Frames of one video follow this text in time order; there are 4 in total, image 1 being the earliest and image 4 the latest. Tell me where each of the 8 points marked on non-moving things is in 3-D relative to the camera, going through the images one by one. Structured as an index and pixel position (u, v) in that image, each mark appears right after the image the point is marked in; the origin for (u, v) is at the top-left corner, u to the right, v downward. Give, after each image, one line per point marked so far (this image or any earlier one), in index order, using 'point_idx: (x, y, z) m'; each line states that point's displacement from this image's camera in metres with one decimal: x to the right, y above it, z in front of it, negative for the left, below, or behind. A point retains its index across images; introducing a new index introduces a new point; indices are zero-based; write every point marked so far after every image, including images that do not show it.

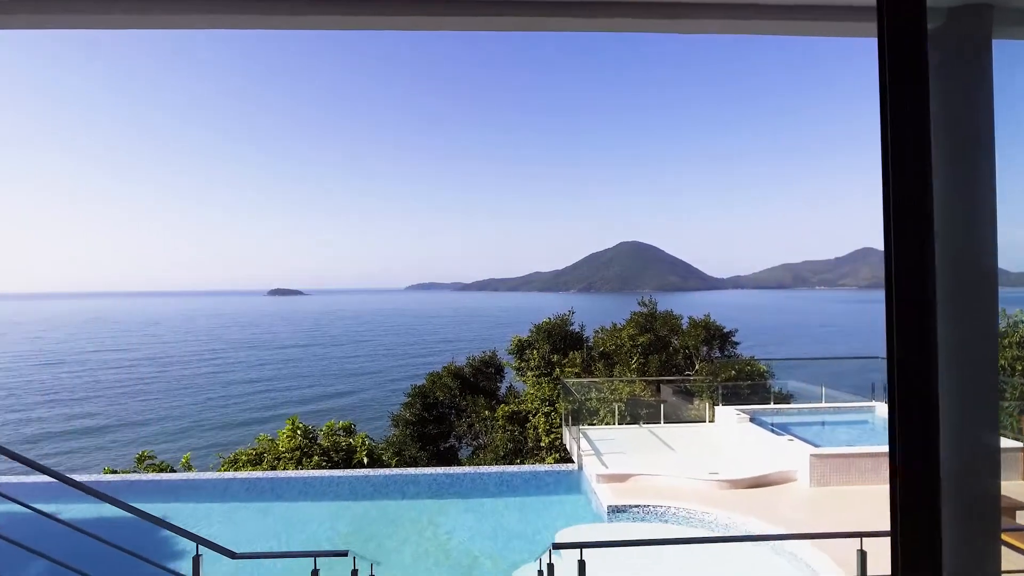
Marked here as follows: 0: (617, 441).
0: (+1.6, -2.4, +7.0) m
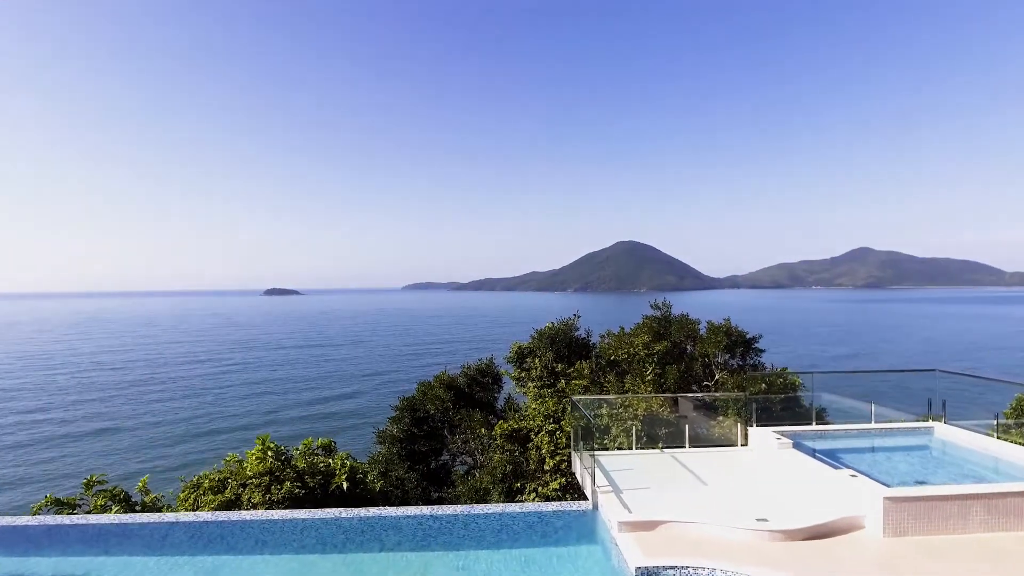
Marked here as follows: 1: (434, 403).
0: (+1.6, -2.4, +5.9) m
1: (-1.8, -2.6, +10.3) m
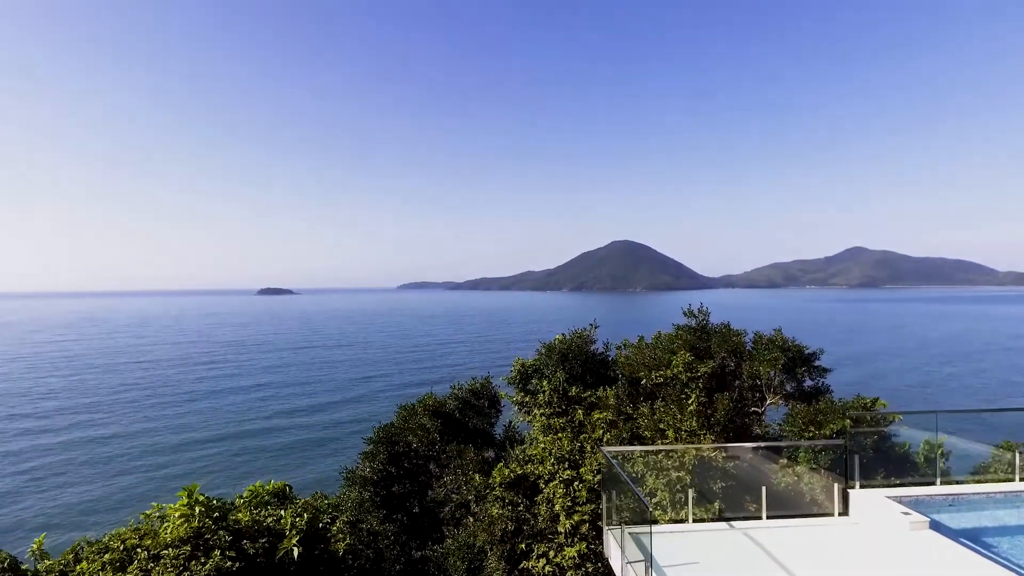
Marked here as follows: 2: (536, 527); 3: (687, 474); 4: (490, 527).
0: (+1.7, -2.5, +4.0) m
1: (-1.7, -2.7, +8.4) m
2: (+0.4, -3.3, +6.3) m
3: (+2.1, -2.3, +5.6) m
4: (-0.3, -3.4, +6.7) m
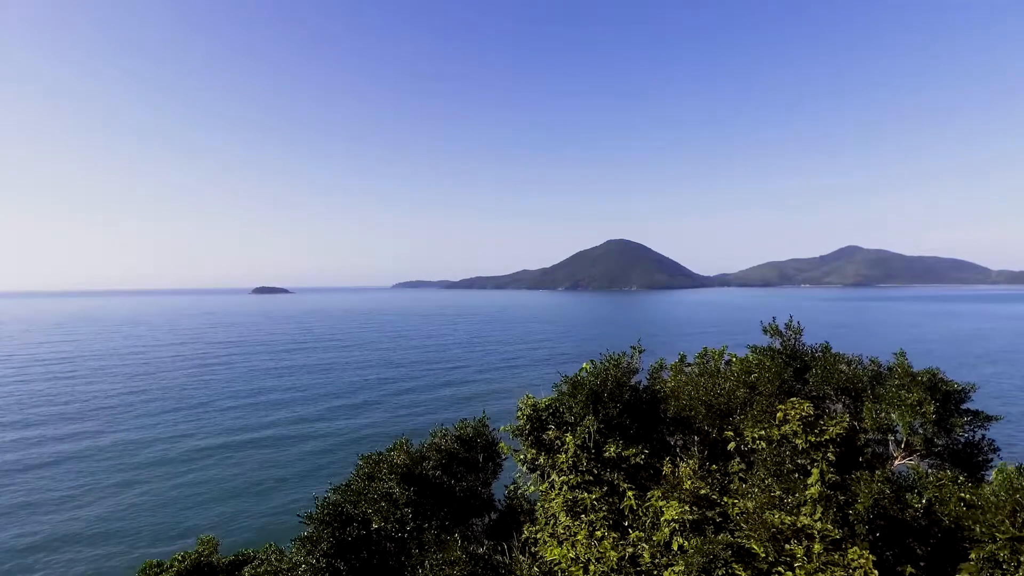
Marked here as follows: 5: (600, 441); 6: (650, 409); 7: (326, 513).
0: (+1.8, -2.6, +1.5) m
1: (-1.7, -2.8, +5.8) m
2: (+0.5, -3.4, +3.8) m
3: (+2.2, -2.3, +3.1) m
4: (-0.2, -3.5, +4.1) m
5: (+1.0, -1.7, +5.4) m
6: (+1.8, -1.5, +5.9) m
7: (-2.3, -2.8, +5.8) m
